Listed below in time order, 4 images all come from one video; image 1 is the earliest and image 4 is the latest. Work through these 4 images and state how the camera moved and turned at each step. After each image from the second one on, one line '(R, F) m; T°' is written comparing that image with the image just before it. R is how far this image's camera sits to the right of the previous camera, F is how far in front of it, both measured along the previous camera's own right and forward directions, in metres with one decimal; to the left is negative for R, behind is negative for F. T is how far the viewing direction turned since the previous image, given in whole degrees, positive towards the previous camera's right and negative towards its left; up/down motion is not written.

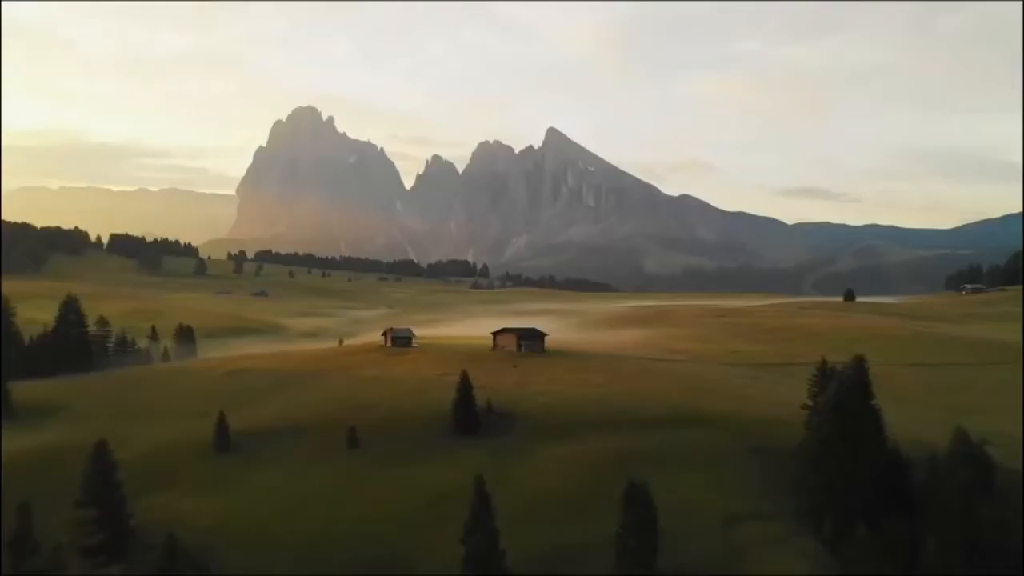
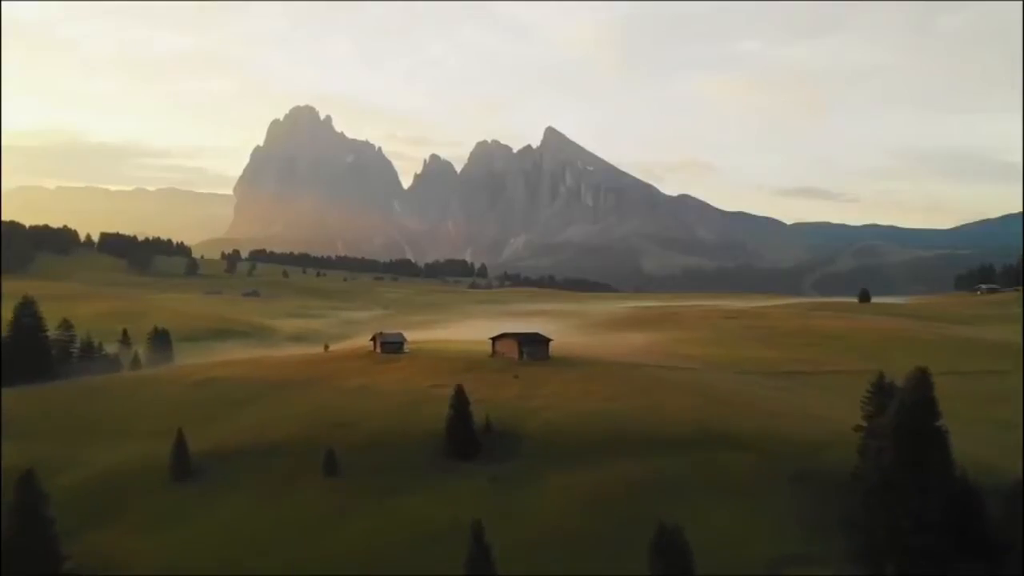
(0.0, +1.2) m; 0°
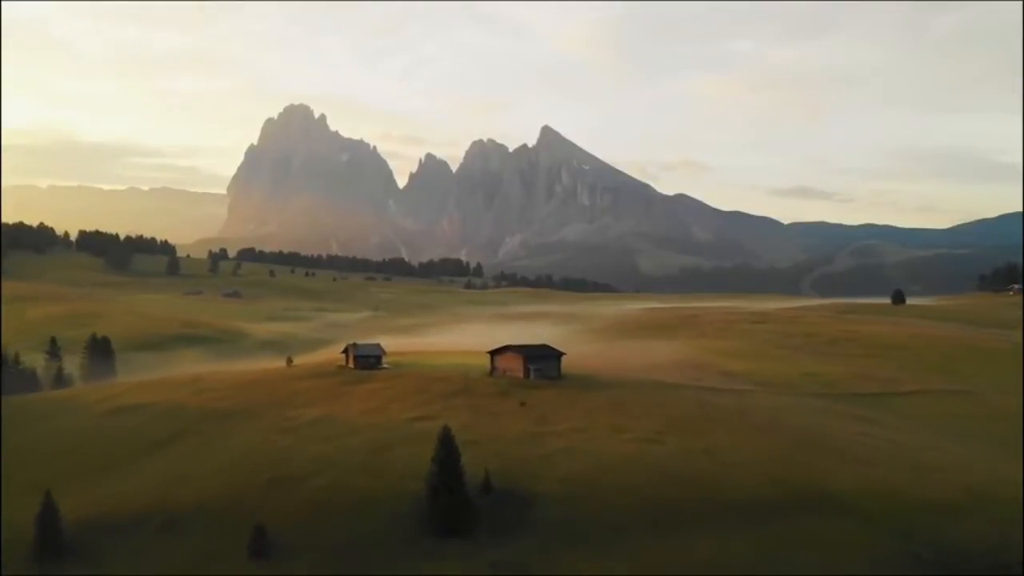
(-0.1, +2.5) m; 0°
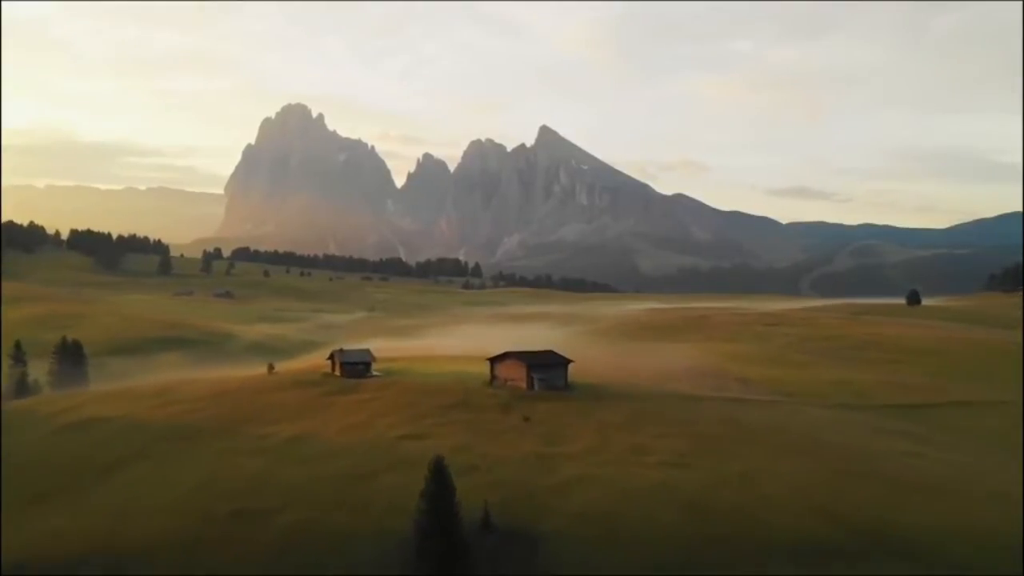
(0.0, +1.0) m; 0°
